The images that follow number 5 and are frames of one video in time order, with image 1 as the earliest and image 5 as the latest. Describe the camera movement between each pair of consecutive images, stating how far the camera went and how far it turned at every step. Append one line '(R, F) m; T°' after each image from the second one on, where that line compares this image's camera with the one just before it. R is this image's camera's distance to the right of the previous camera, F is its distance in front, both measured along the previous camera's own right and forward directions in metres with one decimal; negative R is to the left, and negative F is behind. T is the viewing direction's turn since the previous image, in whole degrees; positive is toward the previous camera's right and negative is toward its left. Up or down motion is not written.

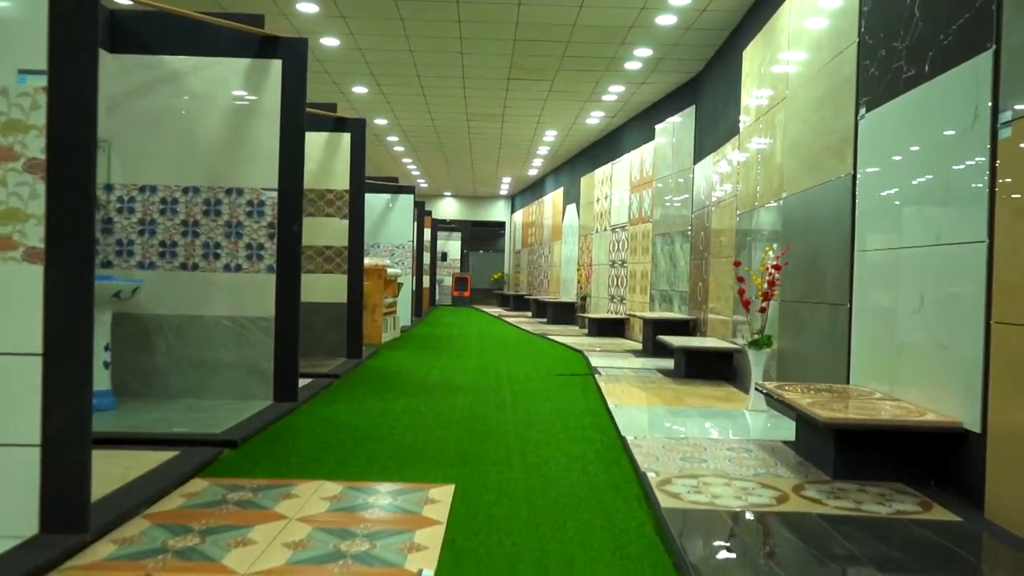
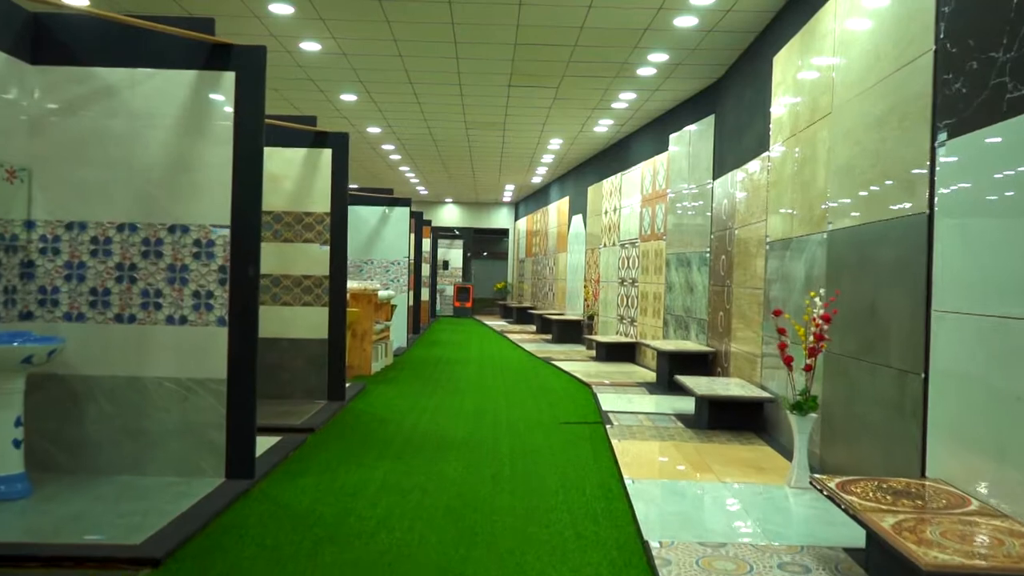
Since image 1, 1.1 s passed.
(0.0, +0.8) m; 0°
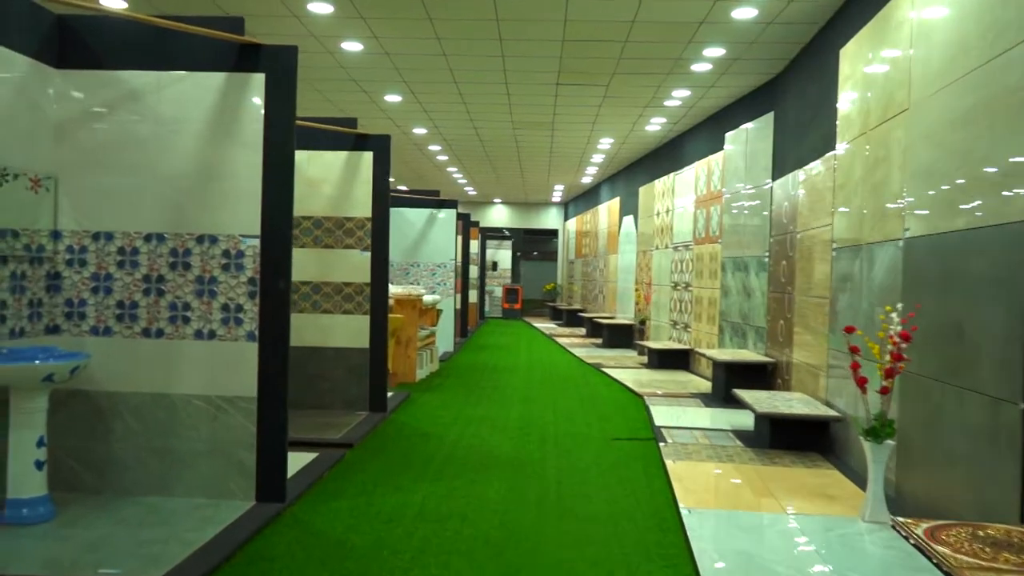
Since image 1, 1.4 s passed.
(0.0, +0.3) m; -3°
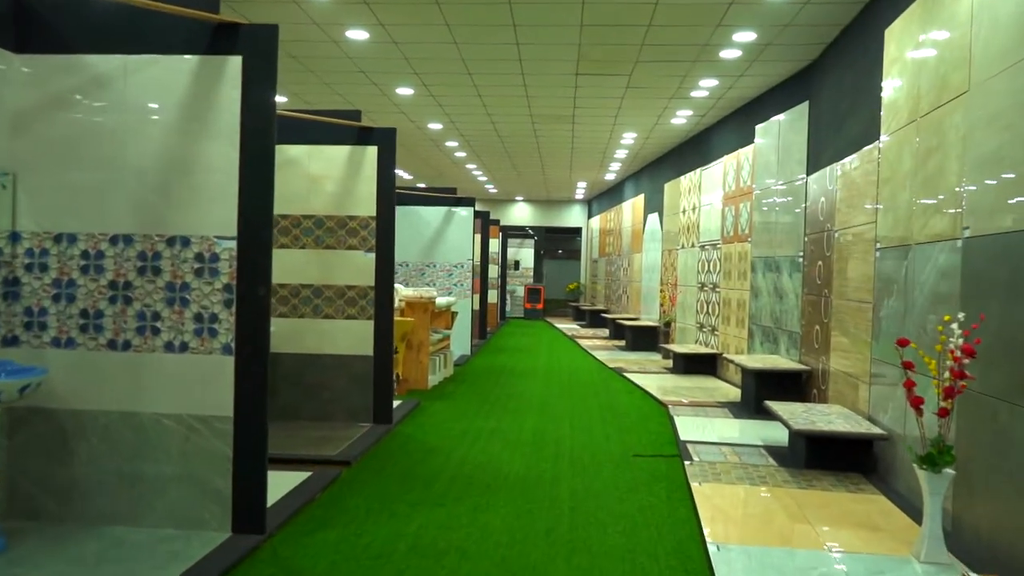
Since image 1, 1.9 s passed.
(+0.1, +0.5) m; -2°
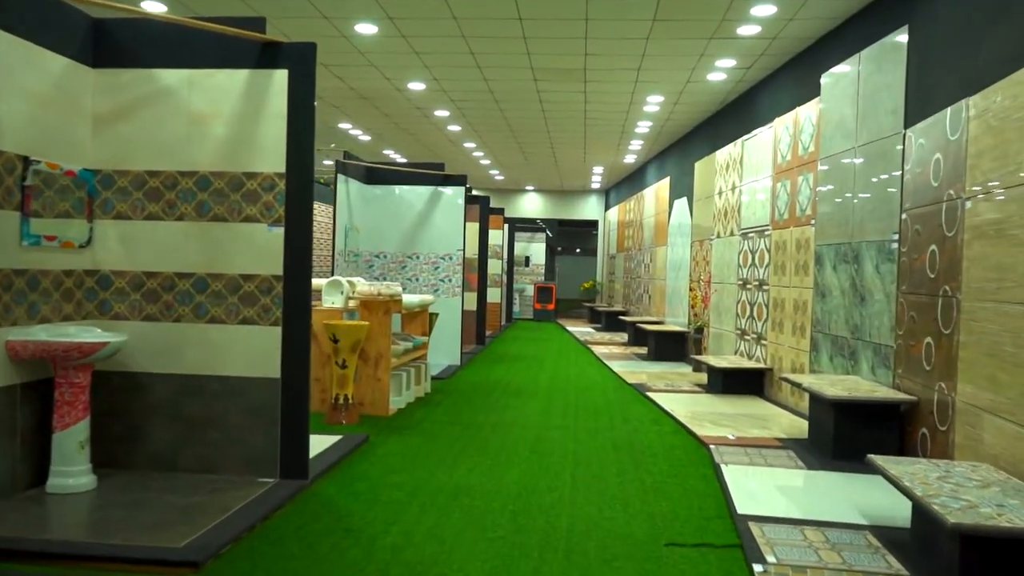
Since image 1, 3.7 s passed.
(+0.2, +2.1) m; -1°
